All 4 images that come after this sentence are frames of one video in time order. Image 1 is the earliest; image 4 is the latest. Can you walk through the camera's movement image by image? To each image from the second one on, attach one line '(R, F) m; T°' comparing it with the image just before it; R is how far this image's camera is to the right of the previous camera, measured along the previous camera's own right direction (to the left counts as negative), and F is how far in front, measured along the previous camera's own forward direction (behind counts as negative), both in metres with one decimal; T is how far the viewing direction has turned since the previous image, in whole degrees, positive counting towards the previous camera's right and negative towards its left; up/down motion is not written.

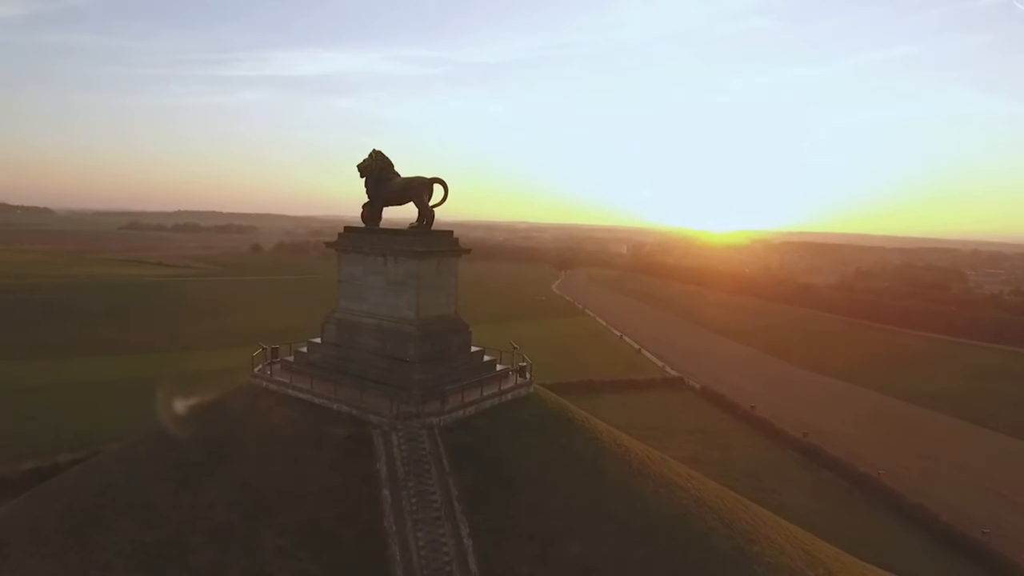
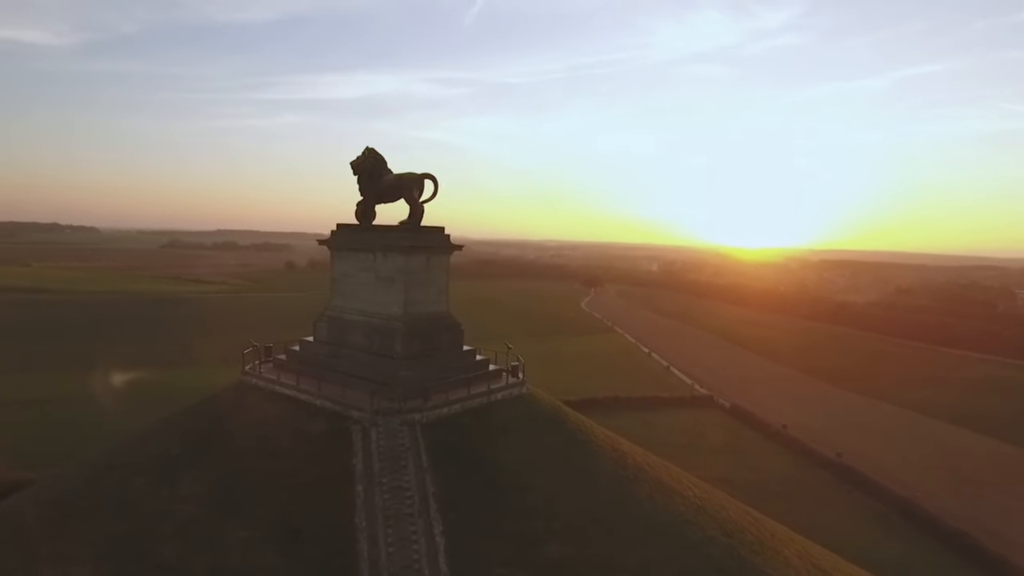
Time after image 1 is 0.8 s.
(+3.3, +0.7) m; -7°
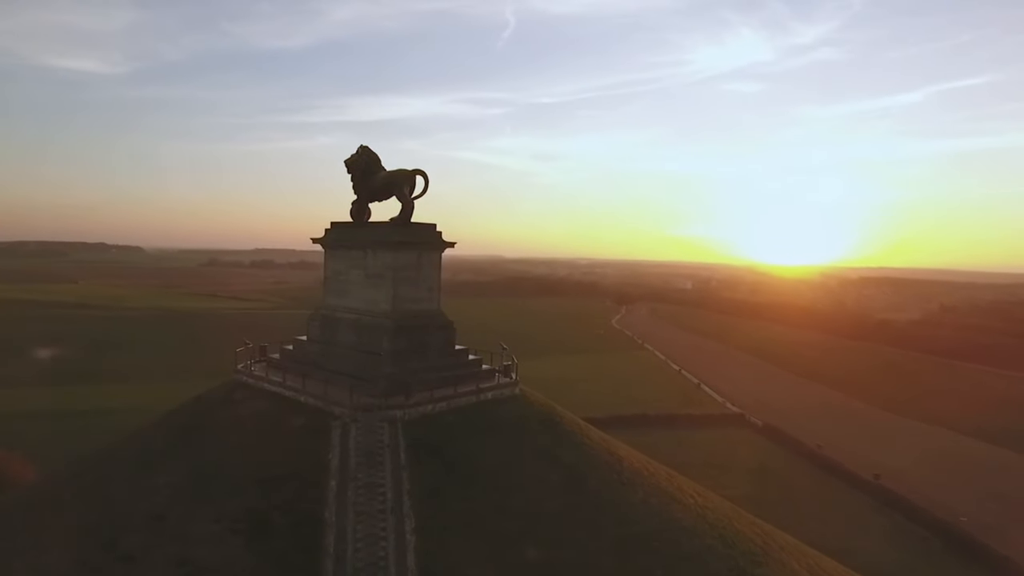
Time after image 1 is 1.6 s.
(+3.1, +0.9) m; -6°
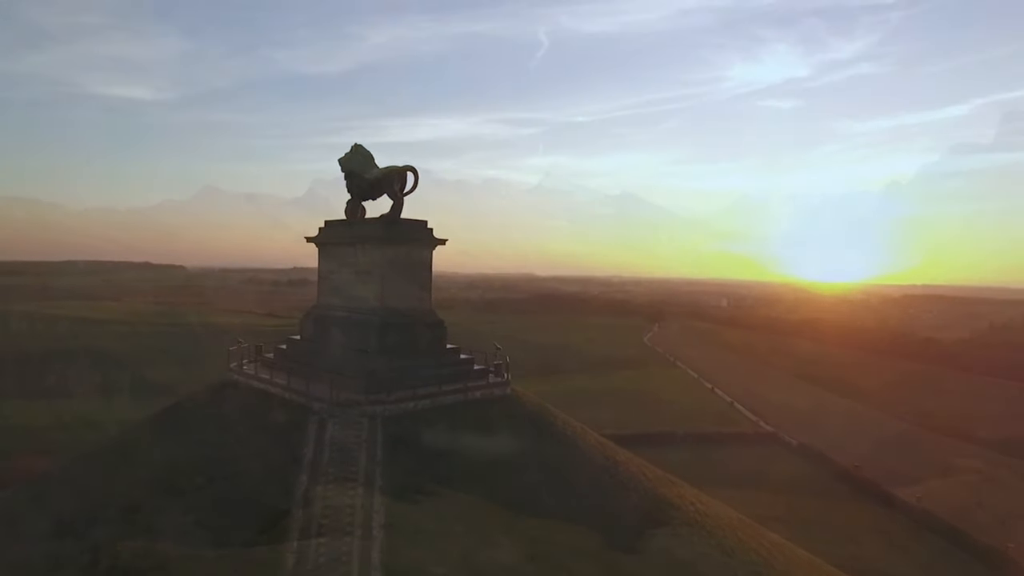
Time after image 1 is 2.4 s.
(+3.2, +0.6) m; -6°
